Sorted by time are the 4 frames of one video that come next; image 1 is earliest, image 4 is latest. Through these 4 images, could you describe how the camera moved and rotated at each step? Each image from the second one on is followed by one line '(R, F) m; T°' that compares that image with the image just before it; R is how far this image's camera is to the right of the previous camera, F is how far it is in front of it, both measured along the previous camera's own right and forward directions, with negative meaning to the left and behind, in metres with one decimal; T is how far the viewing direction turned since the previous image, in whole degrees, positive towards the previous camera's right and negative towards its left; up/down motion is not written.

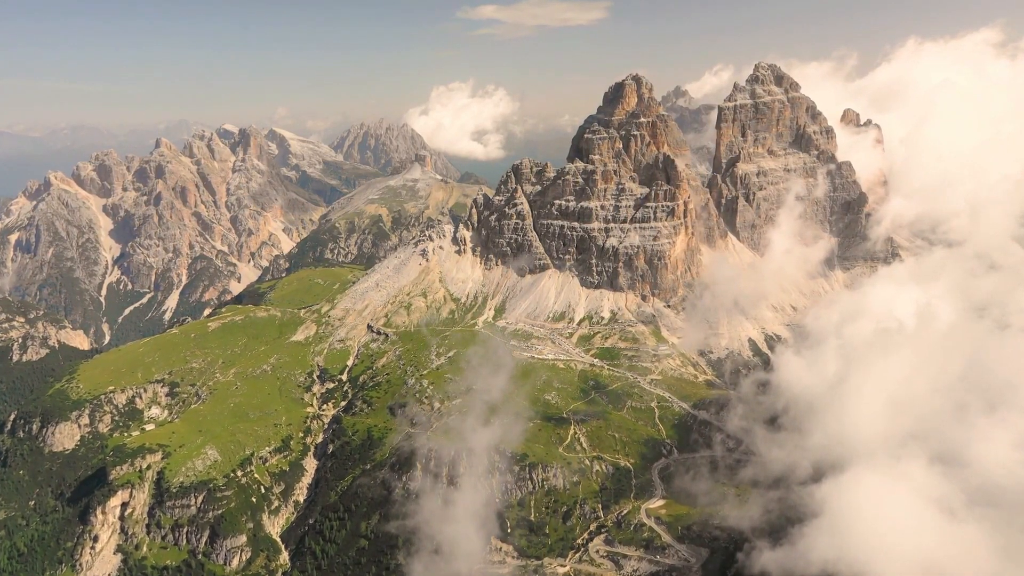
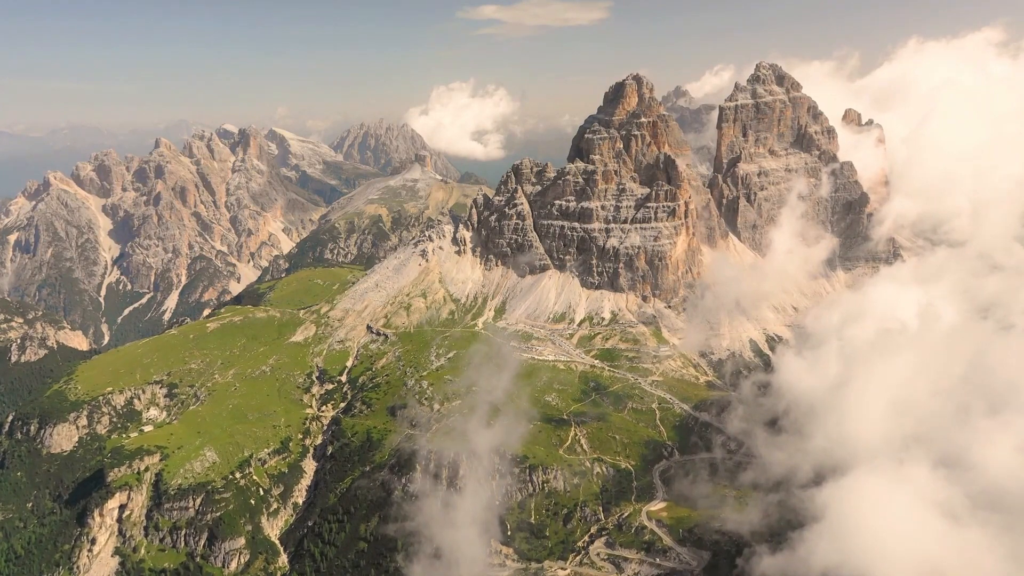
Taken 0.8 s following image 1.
(0.0, +1.4) m; 0°
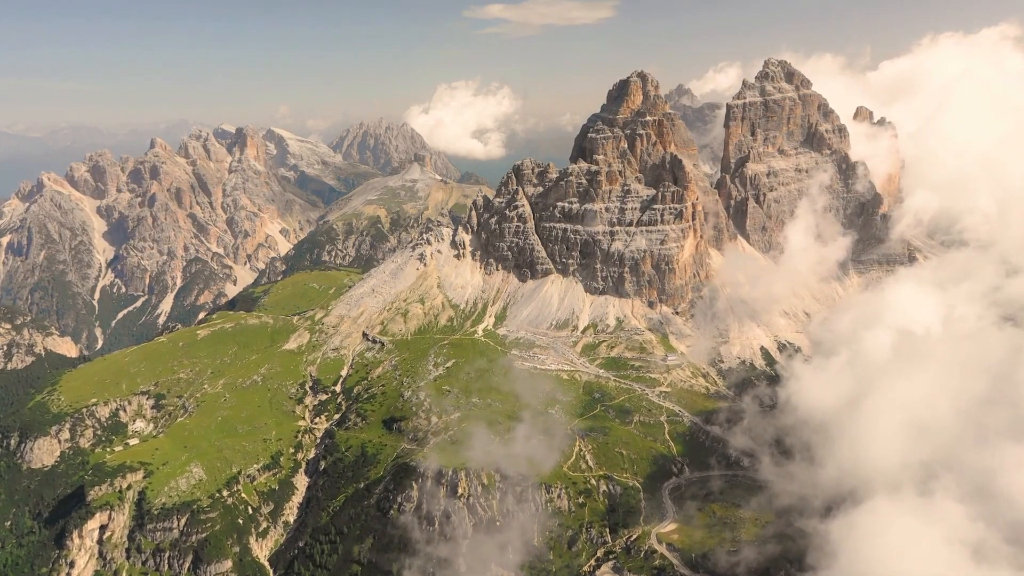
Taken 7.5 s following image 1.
(0.0, +12.0) m; 0°
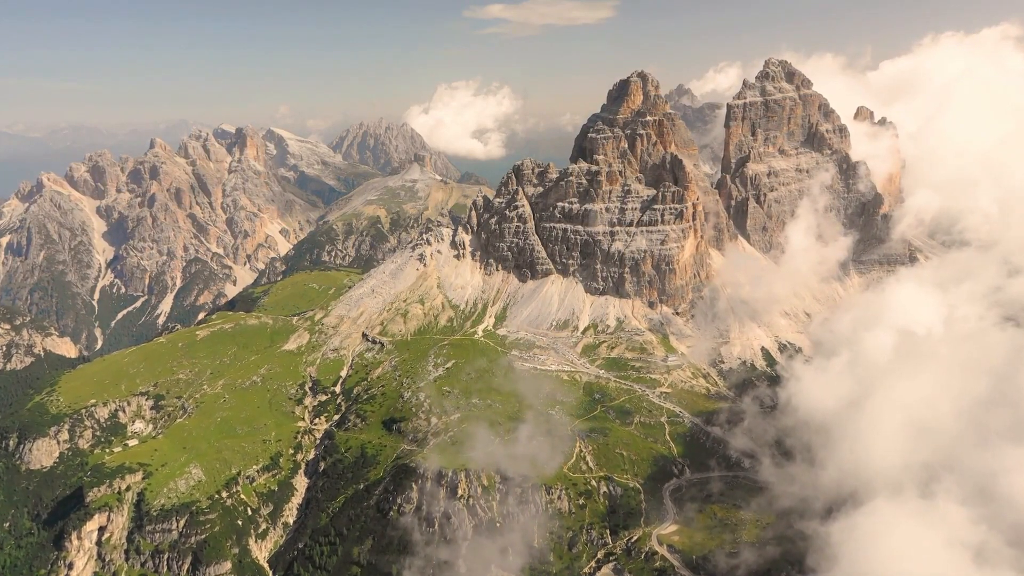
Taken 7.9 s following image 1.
(0.0, +0.7) m; 0°
